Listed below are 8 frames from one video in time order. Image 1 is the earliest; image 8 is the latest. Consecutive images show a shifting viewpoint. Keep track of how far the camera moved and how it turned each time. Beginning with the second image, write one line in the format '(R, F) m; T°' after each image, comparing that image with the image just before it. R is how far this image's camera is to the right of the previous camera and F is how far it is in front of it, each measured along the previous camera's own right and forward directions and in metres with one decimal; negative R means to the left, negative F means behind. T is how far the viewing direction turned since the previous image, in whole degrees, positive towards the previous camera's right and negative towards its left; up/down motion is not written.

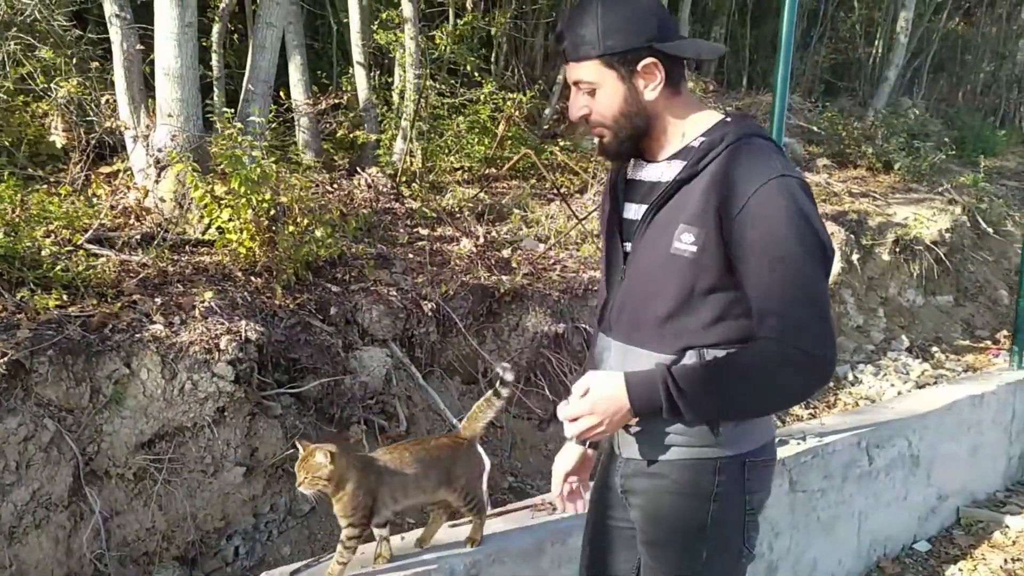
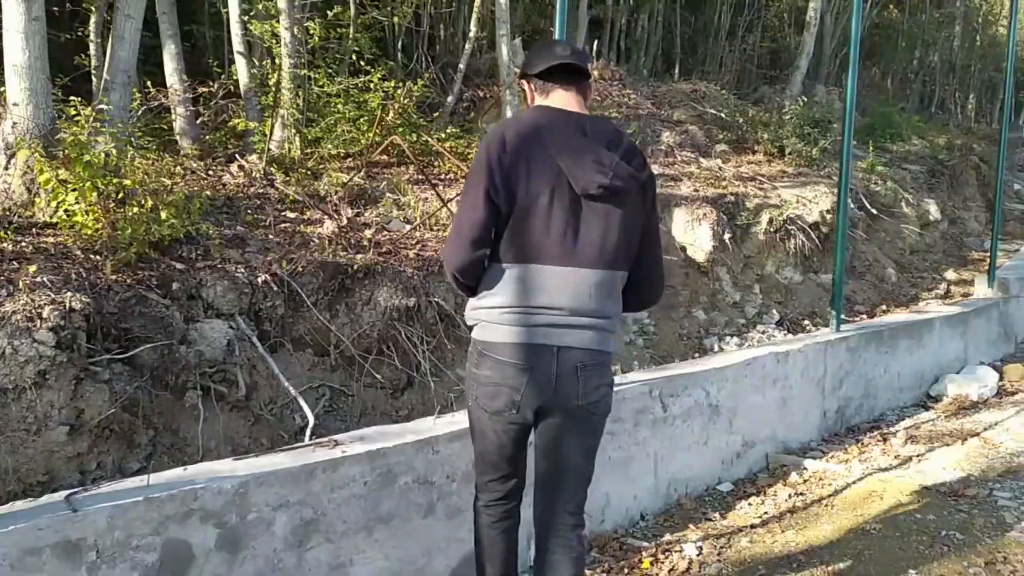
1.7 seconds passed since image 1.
(+0.7, -0.5) m; +3°
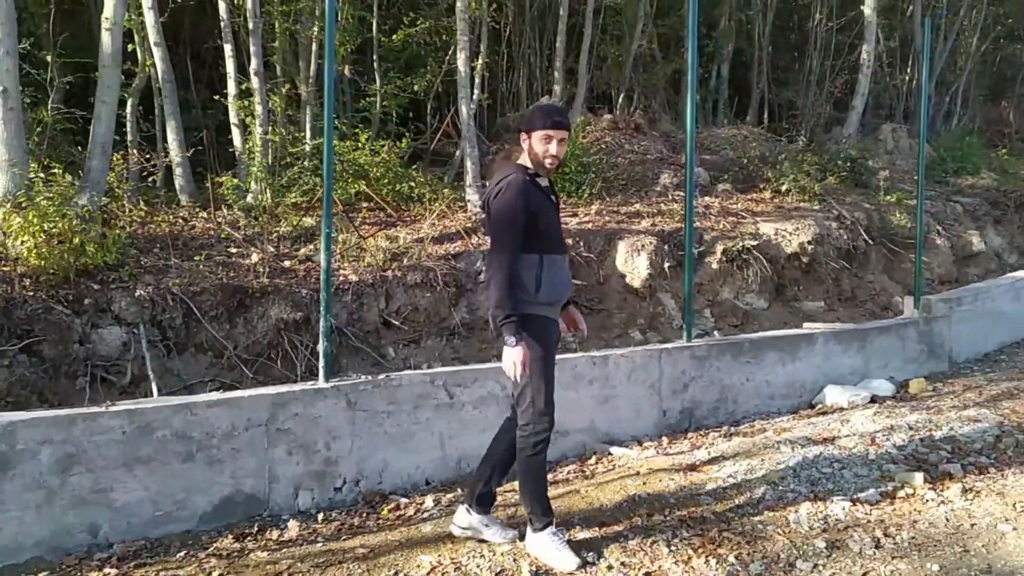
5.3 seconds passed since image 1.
(+2.2, -0.8) m; -10°
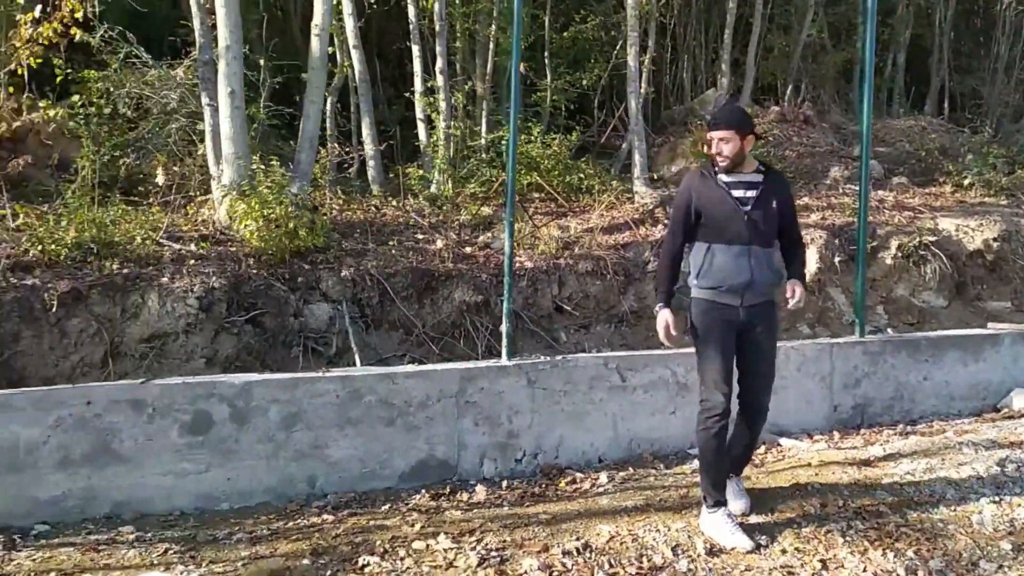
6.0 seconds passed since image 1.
(-0.2, -0.3) m; -10°
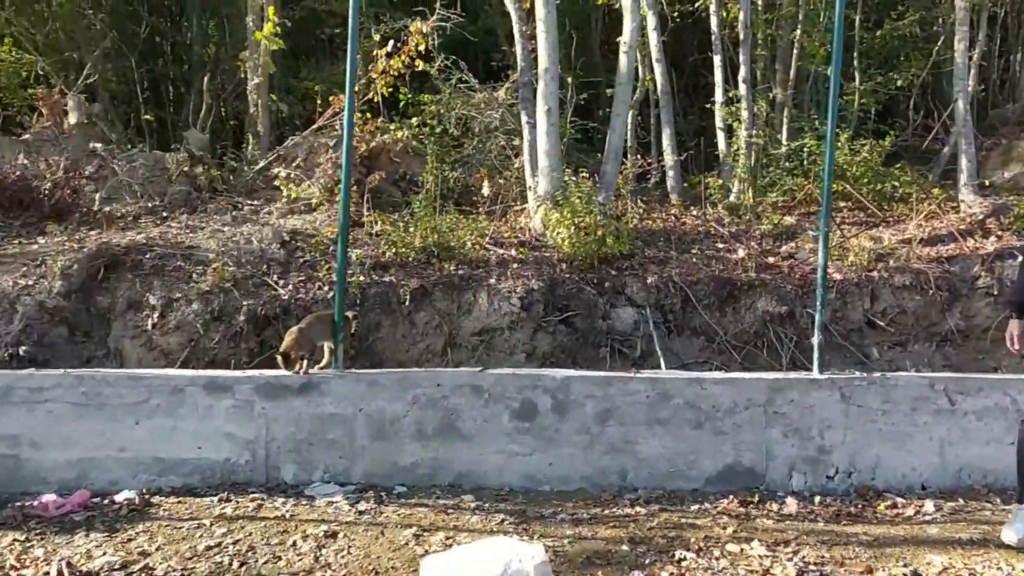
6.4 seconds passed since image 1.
(-0.2, -0.2) m; -18°
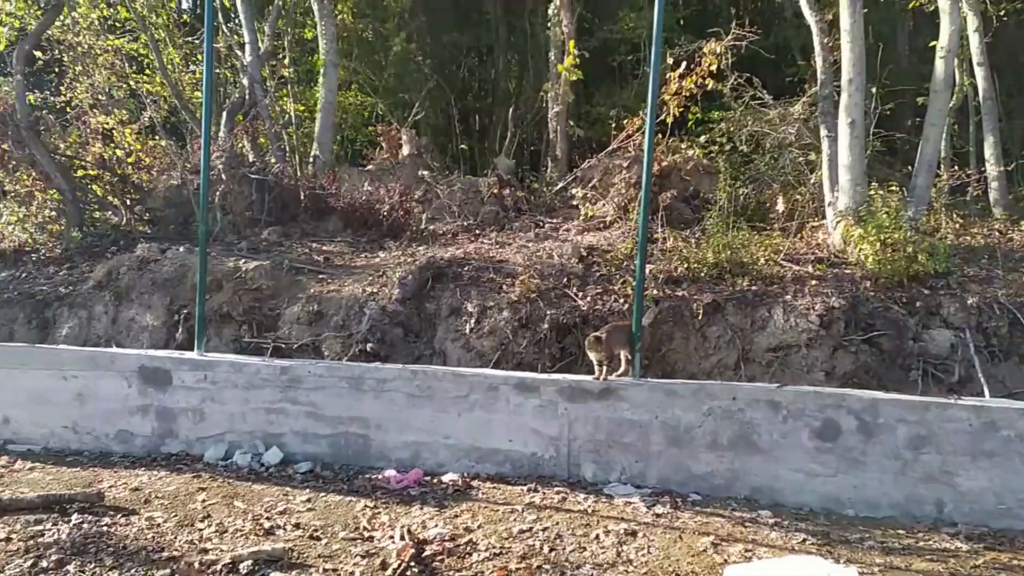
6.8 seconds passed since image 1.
(0.0, -0.2) m; -19°
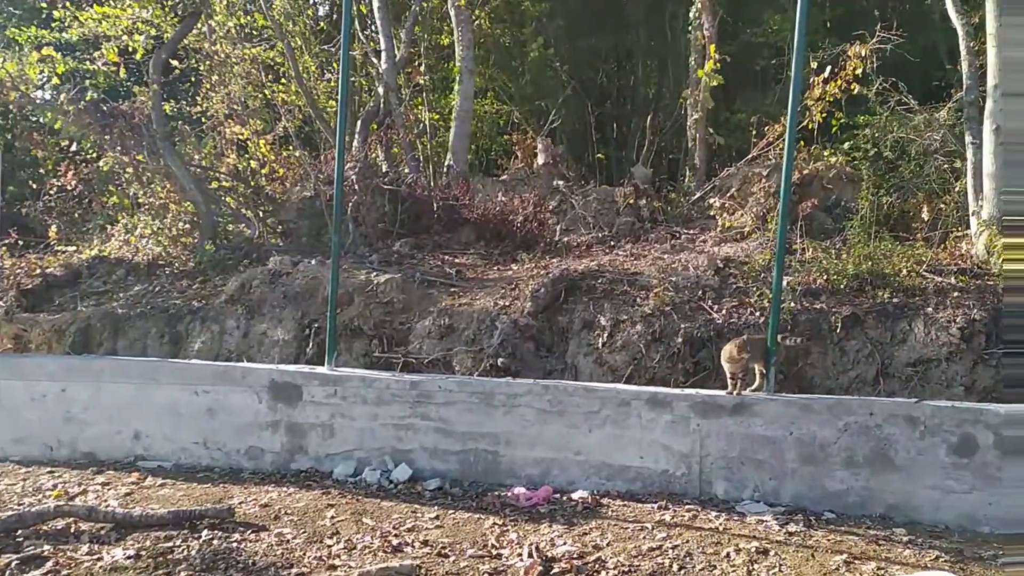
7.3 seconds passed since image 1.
(-0.5, +0.1) m; -2°
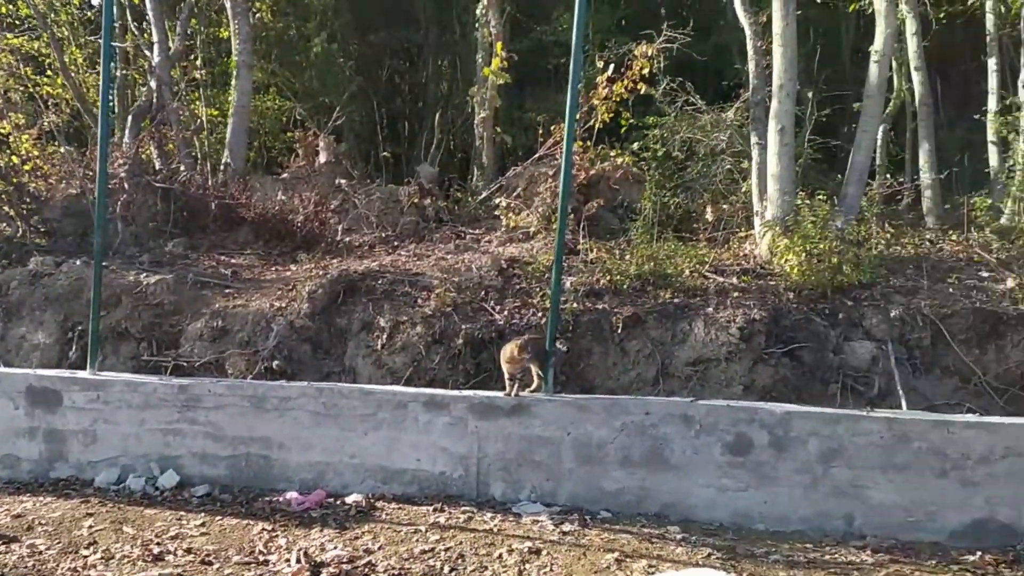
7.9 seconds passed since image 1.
(+0.8, 0.0) m; +3°
